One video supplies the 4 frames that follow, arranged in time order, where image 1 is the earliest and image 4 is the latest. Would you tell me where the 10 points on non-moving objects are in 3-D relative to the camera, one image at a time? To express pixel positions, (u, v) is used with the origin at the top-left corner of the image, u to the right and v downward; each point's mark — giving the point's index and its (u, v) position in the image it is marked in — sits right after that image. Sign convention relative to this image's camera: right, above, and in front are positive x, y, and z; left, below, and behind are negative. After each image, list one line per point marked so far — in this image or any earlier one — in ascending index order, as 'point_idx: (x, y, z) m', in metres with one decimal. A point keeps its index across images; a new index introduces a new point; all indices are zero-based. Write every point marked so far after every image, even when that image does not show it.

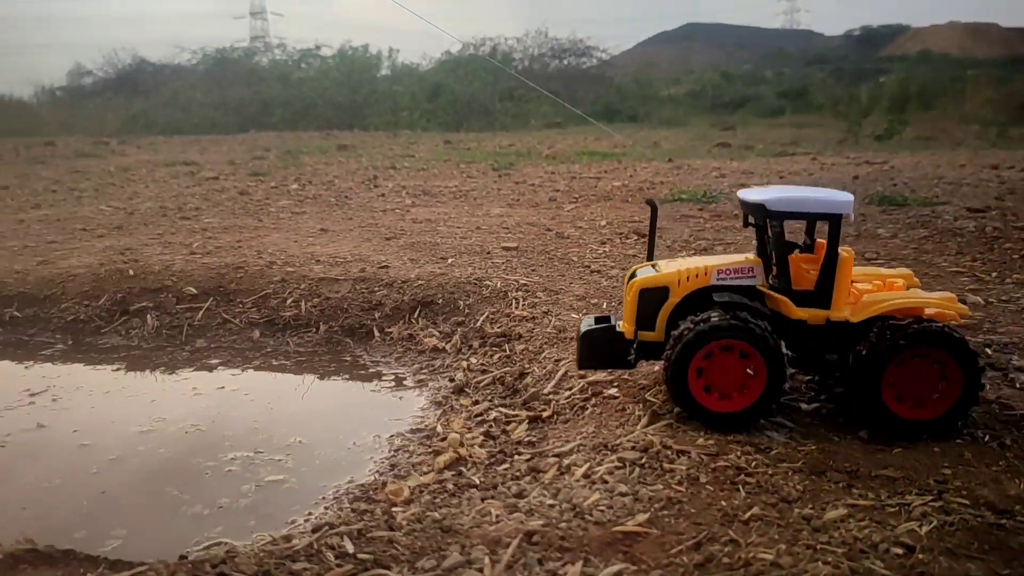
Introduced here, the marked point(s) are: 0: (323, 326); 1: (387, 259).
0: (-1.8, -0.4, +7.3) m
1: (-1.4, +0.3, +8.5) m
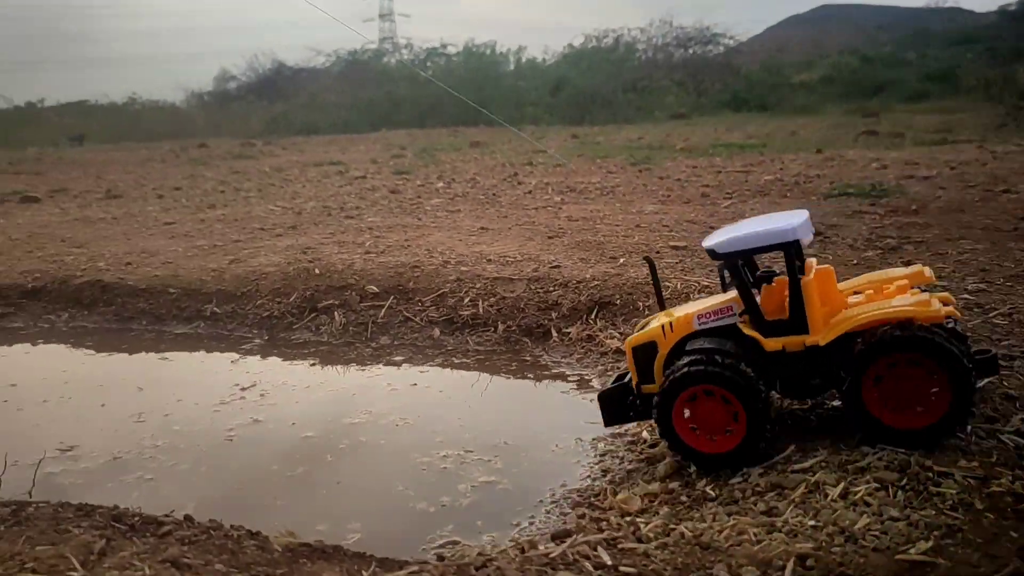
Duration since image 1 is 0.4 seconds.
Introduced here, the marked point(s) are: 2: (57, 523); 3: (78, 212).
0: (-0.1, -0.4, +7.4) m
1: (+0.5, +0.3, +8.5) m
2: (-2.0, -1.0, +3.4) m
3: (-8.1, +1.4, +14.6) m
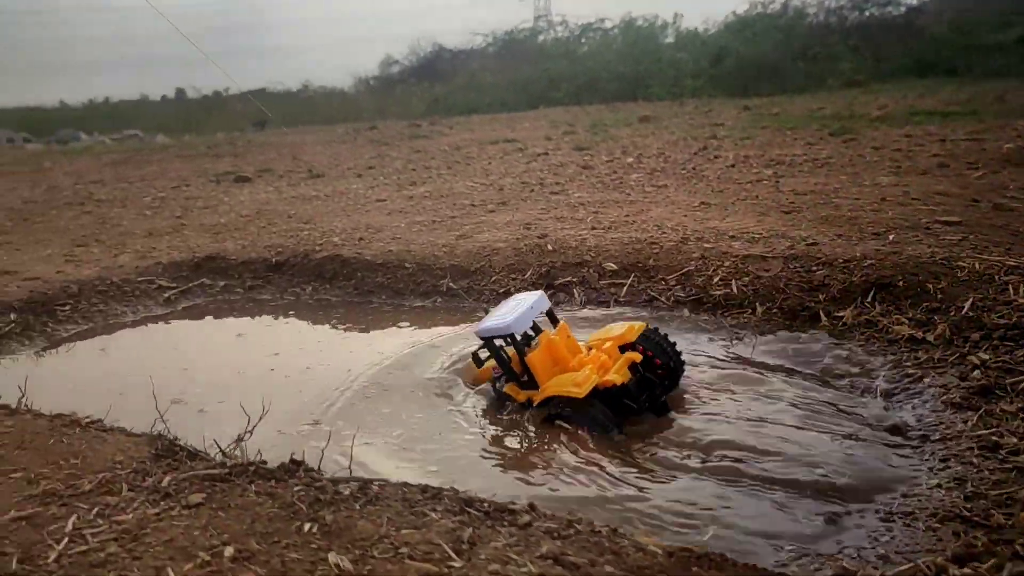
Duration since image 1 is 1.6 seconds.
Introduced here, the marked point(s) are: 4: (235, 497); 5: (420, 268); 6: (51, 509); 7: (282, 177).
0: (+2.2, -0.2, +6.8) m
1: (+3.0, +0.5, +7.8) m
2: (-0.4, -0.9, +3.3) m
3: (-4.4, +1.9, +15.4) m
4: (-1.2, -0.9, +3.5) m
5: (-1.0, +0.2, +8.4) m
6: (-2.0, -1.0, +3.4) m
7: (-5.4, +2.6, +18.2) m
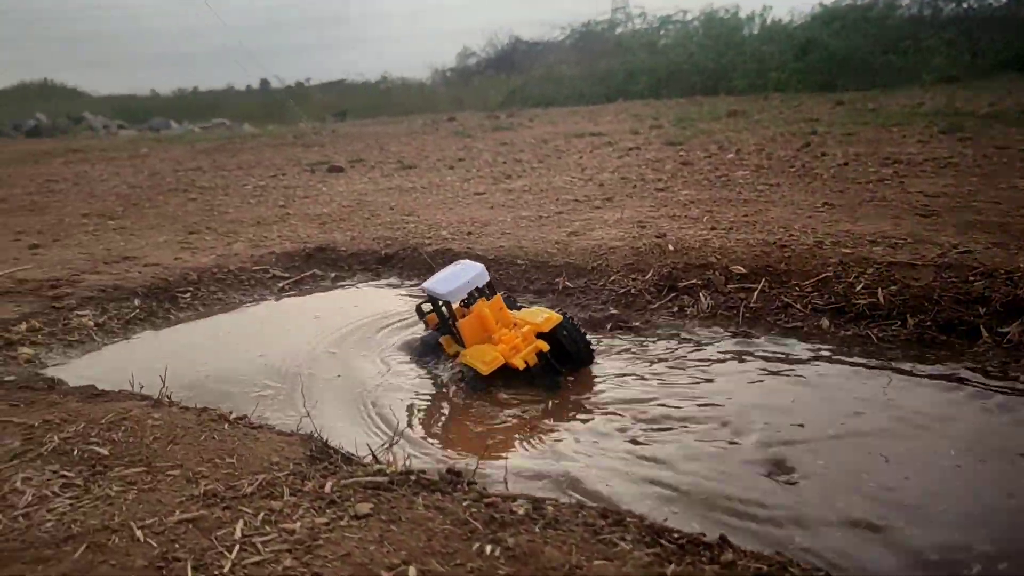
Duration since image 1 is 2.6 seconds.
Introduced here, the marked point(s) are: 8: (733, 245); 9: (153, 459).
0: (+3.3, -0.2, +6.4) m
1: (+4.1, +0.4, +7.2) m
2: (+0.3, -1.0, +3.1) m
3: (-2.5, +2.1, +15.4) m
4: (-0.5, -0.9, +3.3) m
5: (+0.2, +0.3, +8.2) m
6: (-1.3, -1.0, +3.3) m
7: (-3.2, +2.8, +18.3) m
8: (+2.2, +0.4, +7.8) m
9: (-1.8, -0.8, +3.9) m
